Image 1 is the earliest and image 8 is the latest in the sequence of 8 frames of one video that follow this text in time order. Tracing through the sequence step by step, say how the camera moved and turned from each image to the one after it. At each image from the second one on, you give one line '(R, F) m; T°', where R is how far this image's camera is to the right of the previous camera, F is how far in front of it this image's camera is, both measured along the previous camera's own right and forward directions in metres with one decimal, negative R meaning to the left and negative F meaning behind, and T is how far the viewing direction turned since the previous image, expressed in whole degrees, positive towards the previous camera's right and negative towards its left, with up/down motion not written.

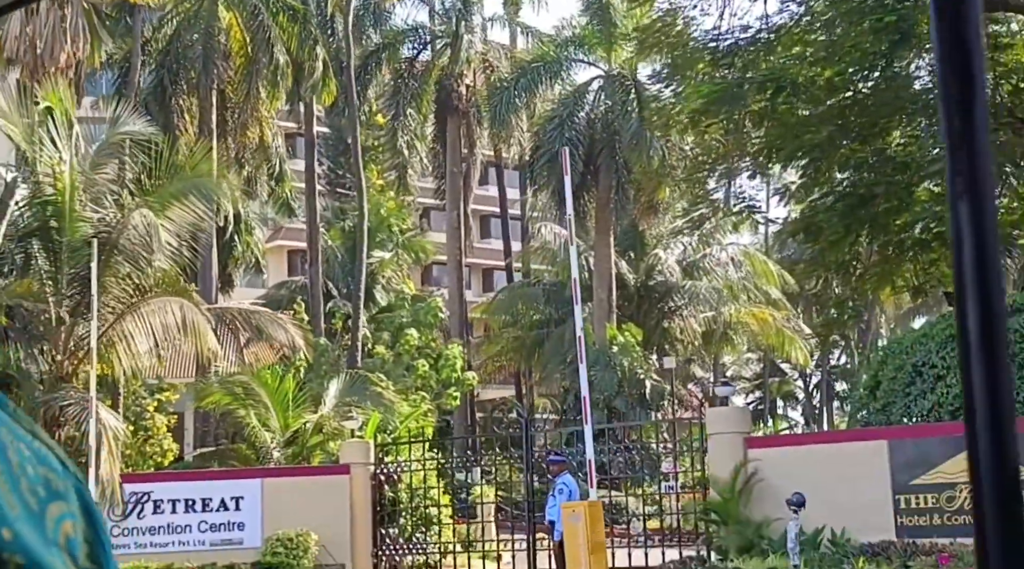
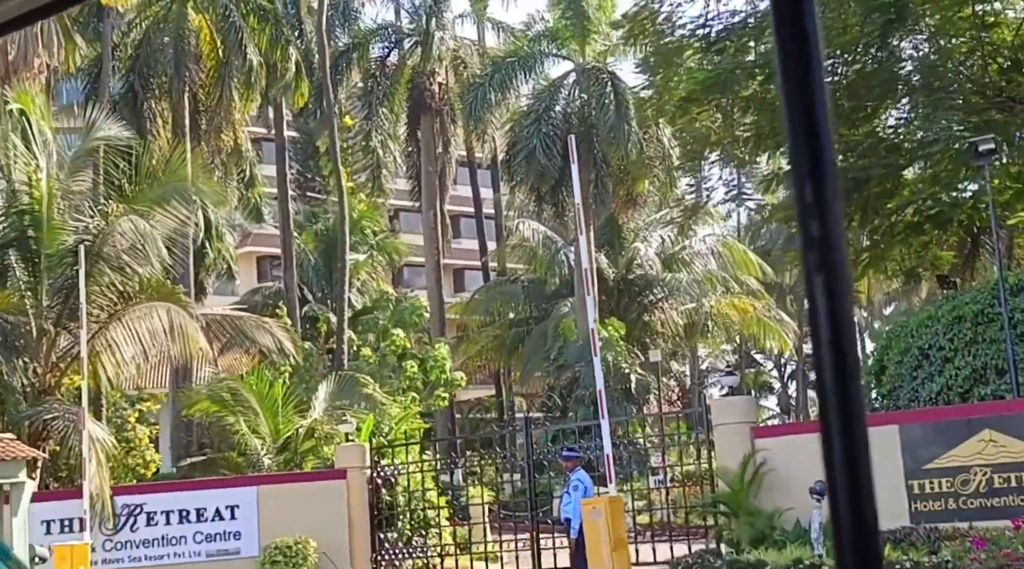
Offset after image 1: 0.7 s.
(-0.3, +0.4) m; +1°
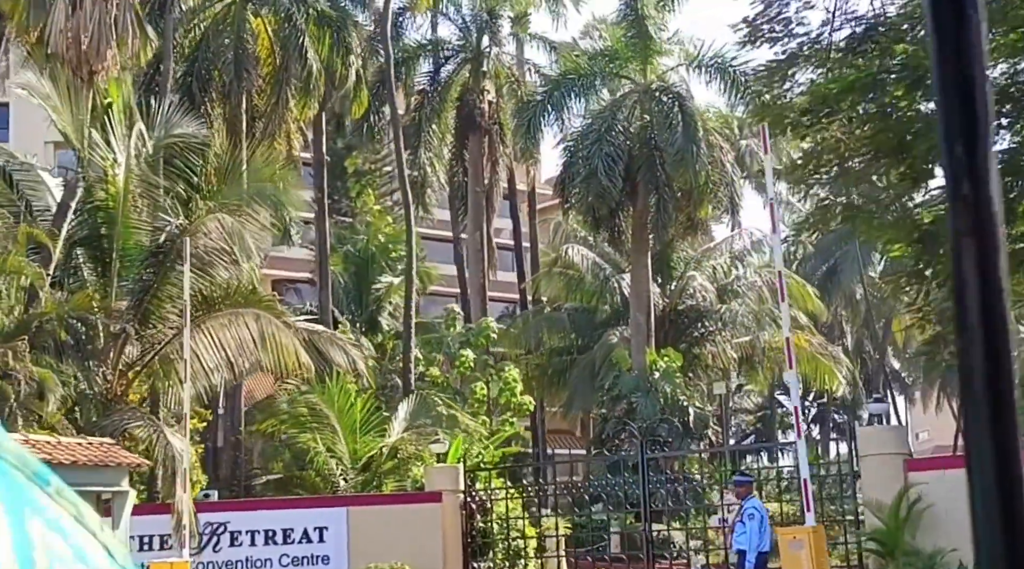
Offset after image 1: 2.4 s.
(-1.4, +1.3) m; +1°
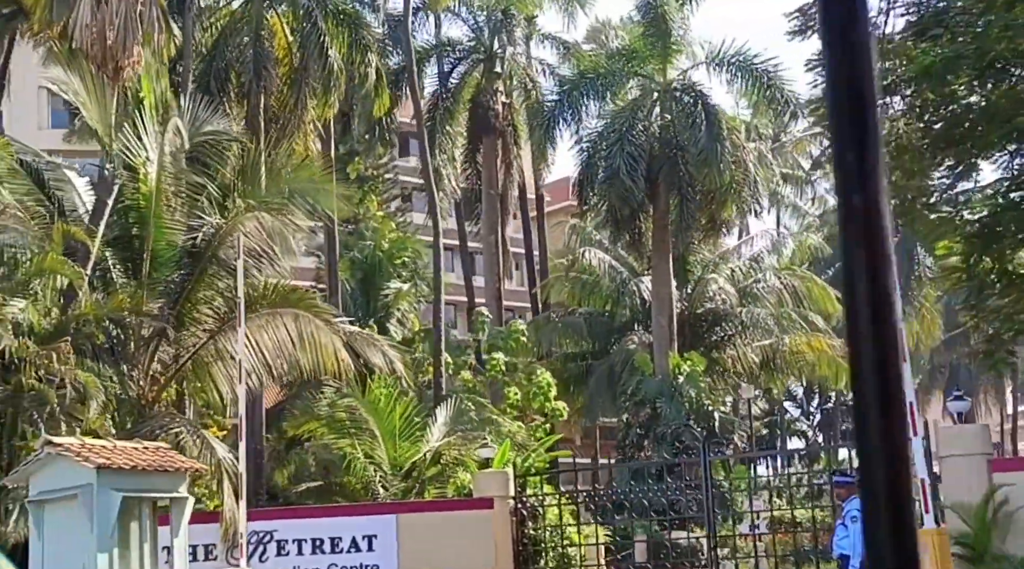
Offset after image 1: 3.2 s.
(-0.7, +0.7) m; +1°
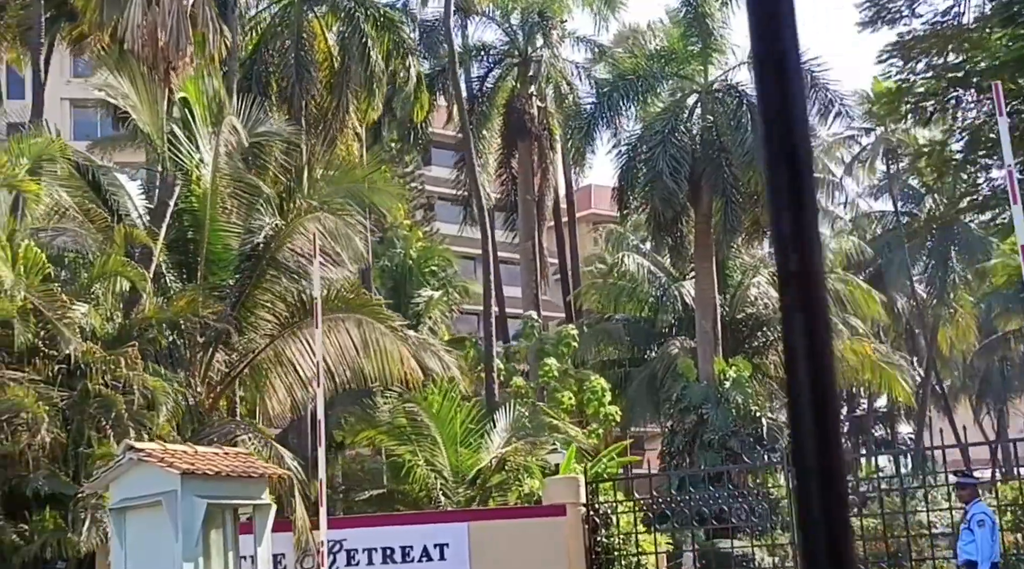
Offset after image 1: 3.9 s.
(-0.6, +0.5) m; 0°
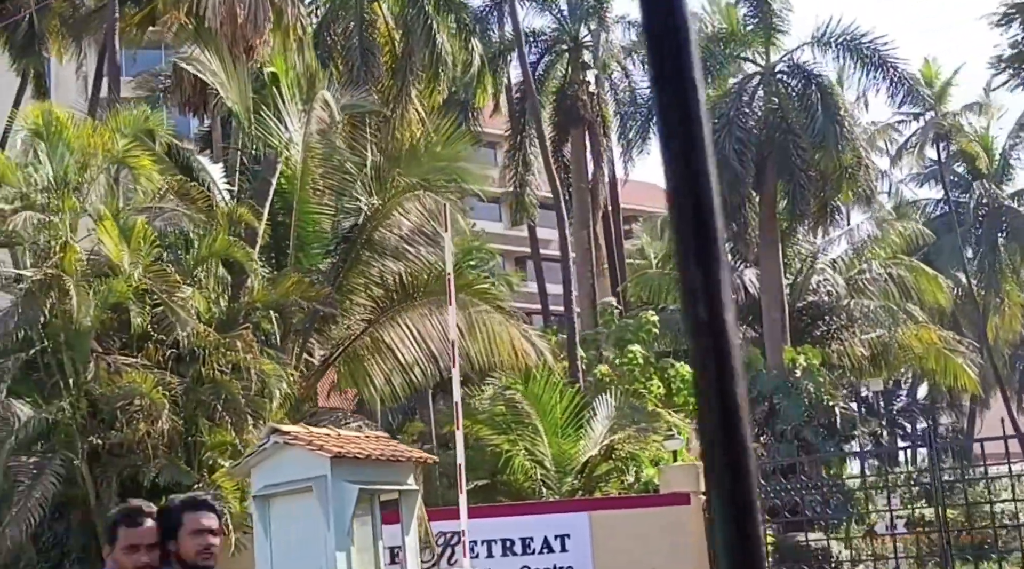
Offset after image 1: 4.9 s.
(-1.1, +0.8) m; 0°
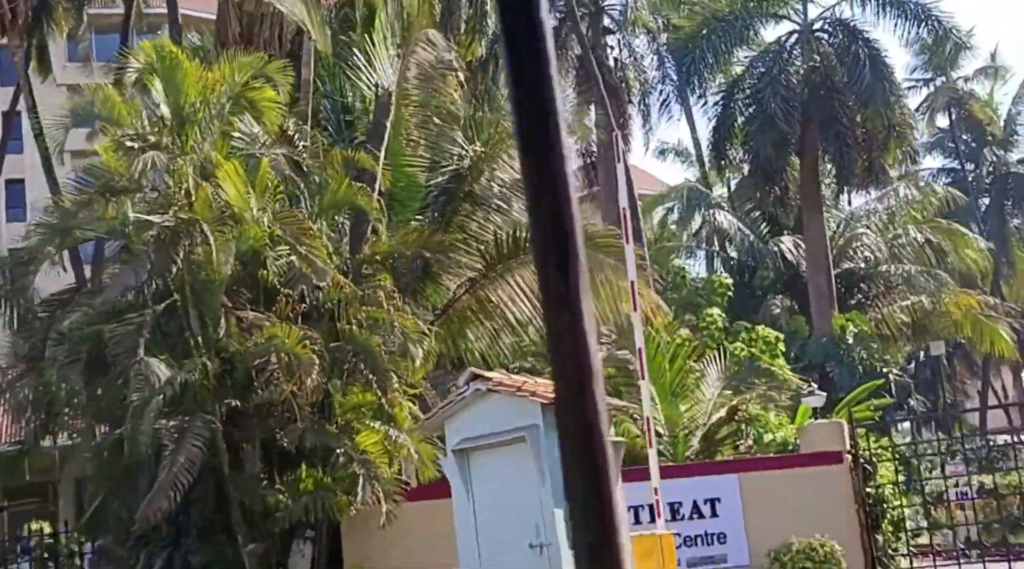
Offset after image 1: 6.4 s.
(-1.6, +1.2) m; +2°
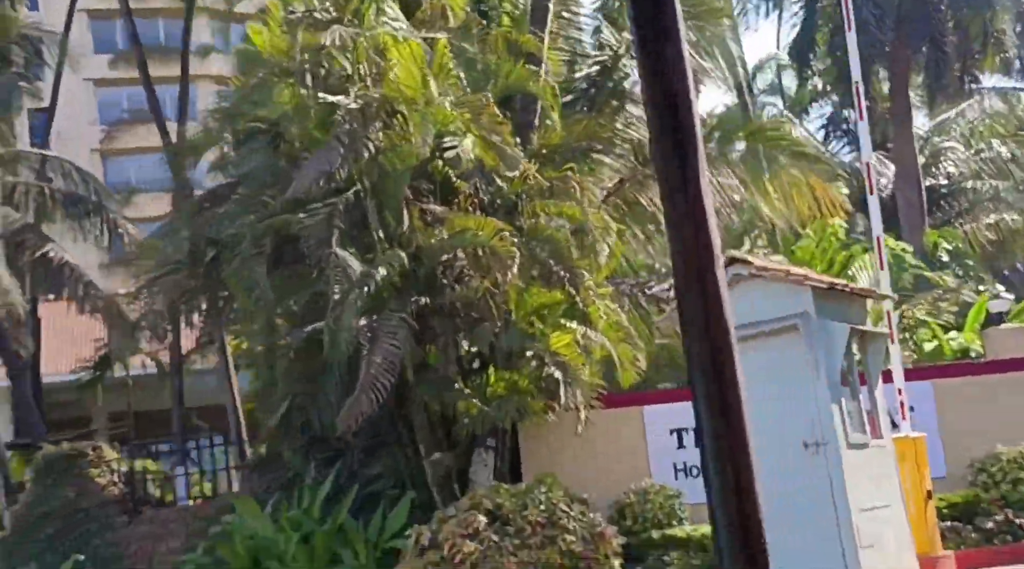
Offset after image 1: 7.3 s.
(-1.4, +1.0) m; 0°
